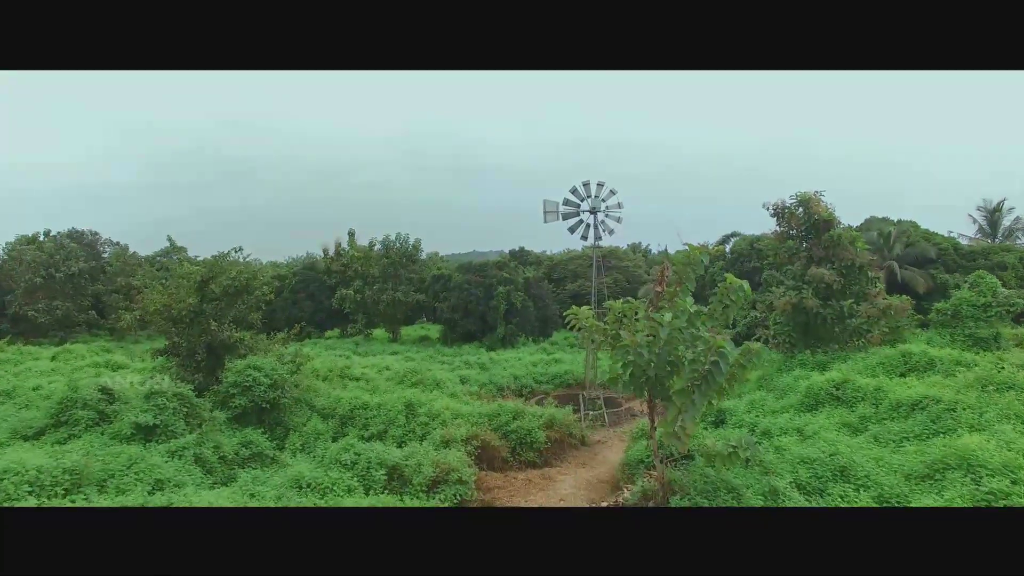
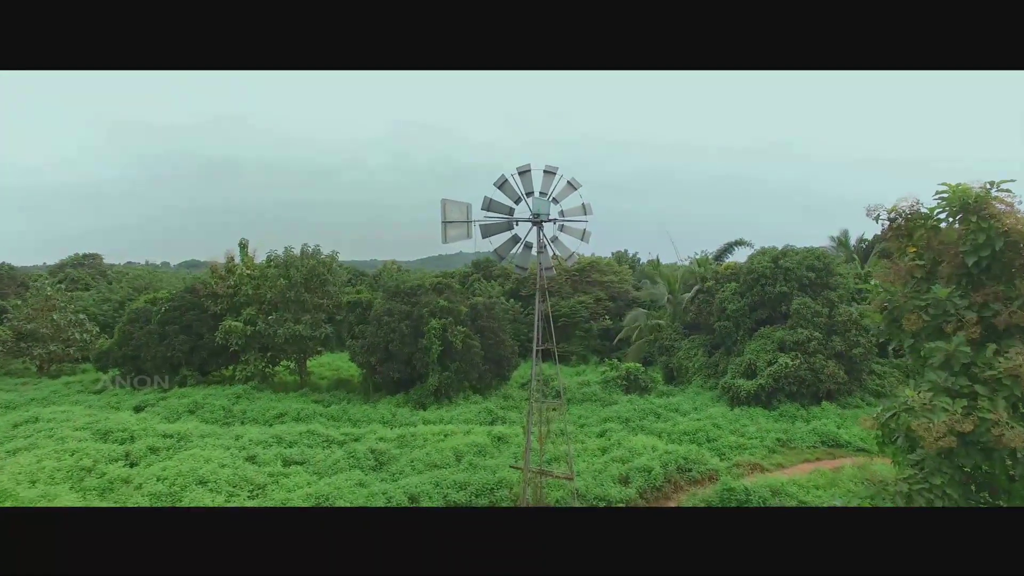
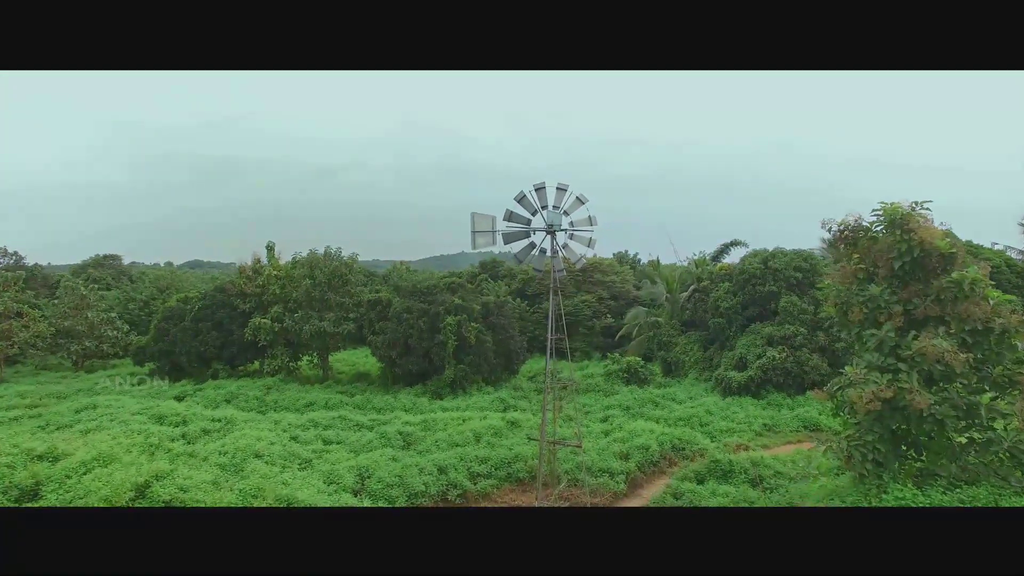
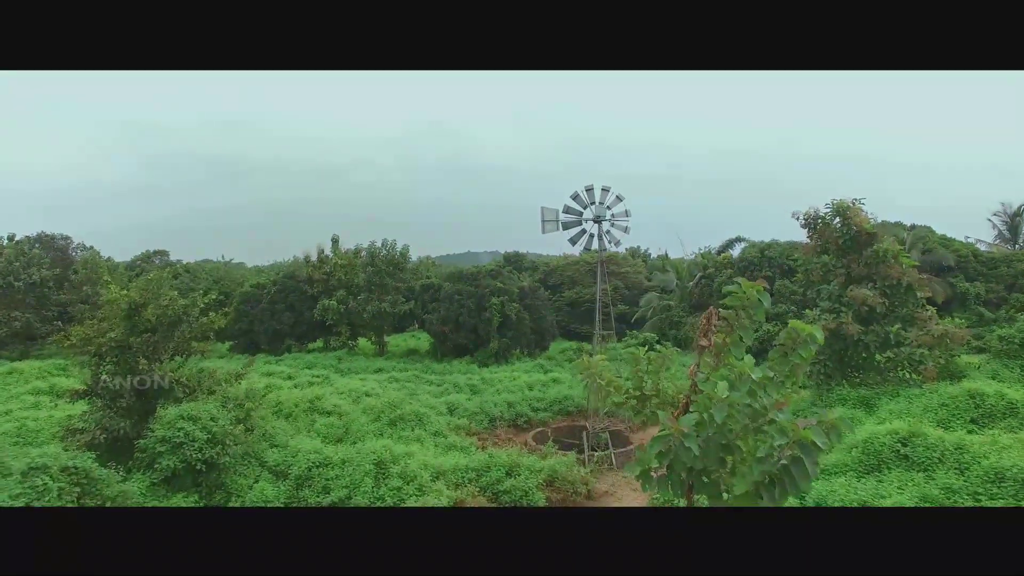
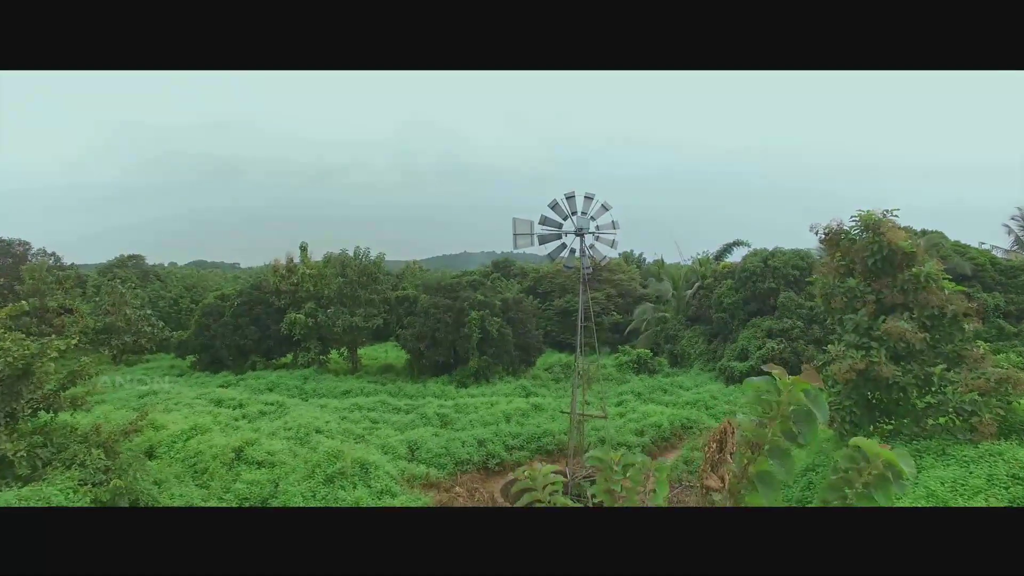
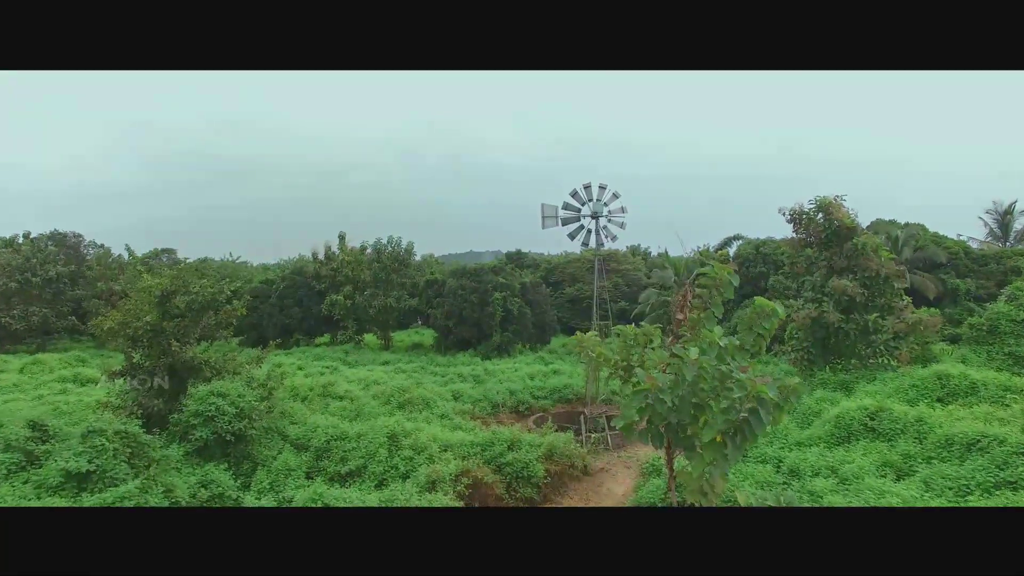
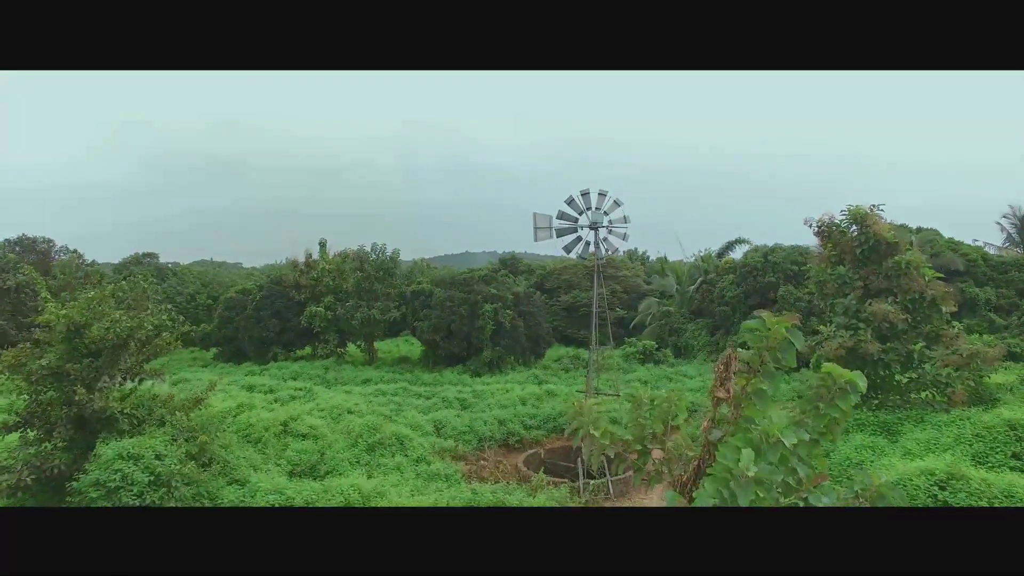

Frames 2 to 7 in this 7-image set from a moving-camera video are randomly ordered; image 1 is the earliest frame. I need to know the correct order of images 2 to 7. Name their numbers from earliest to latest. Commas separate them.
6, 4, 7, 5, 3, 2
